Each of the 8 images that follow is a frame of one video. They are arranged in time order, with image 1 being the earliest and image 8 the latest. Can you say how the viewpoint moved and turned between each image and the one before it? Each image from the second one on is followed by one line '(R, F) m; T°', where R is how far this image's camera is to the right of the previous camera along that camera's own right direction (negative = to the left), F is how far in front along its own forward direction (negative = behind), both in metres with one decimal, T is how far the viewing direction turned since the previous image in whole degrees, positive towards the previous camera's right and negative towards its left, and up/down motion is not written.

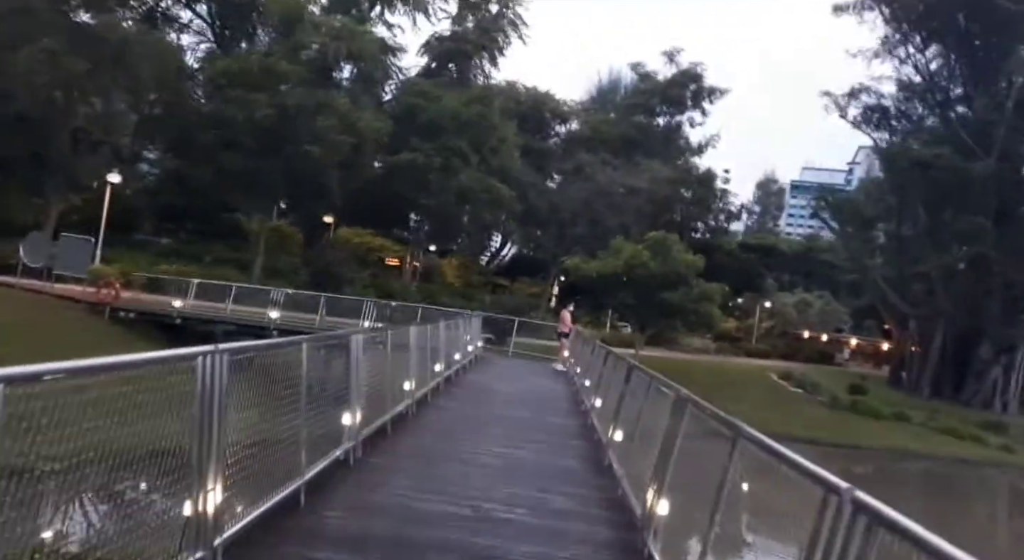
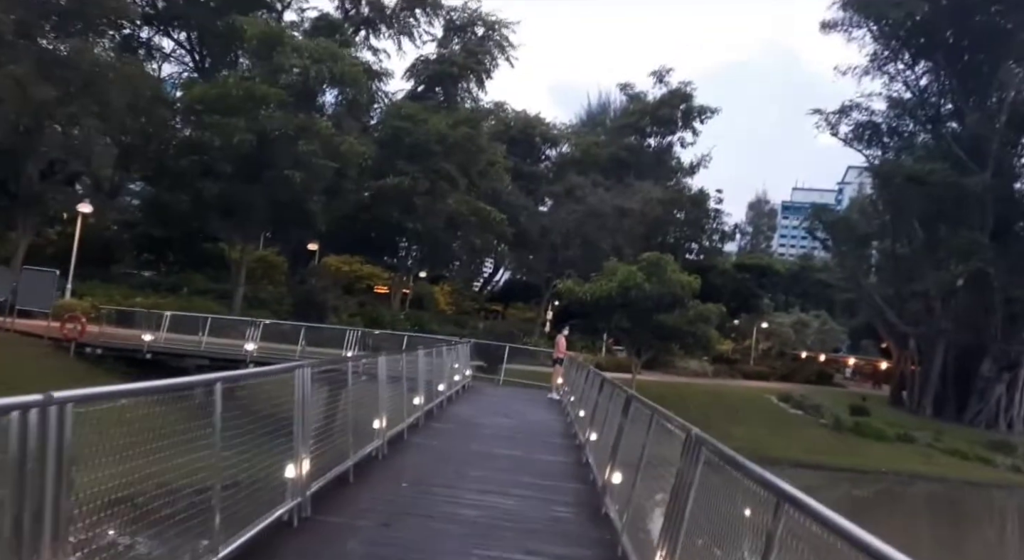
(+0.2, +1.3) m; 0°
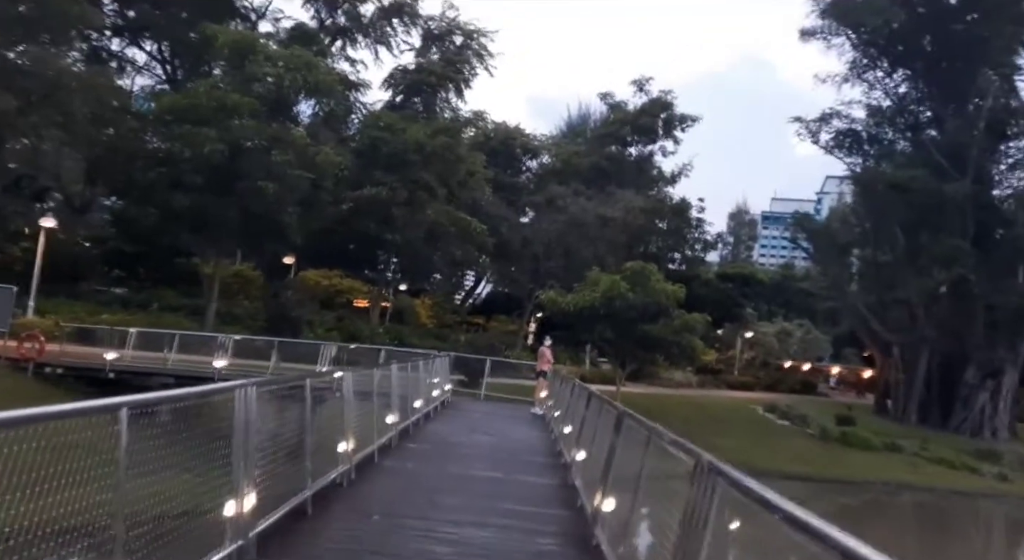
(+0.1, +0.9) m; +1°
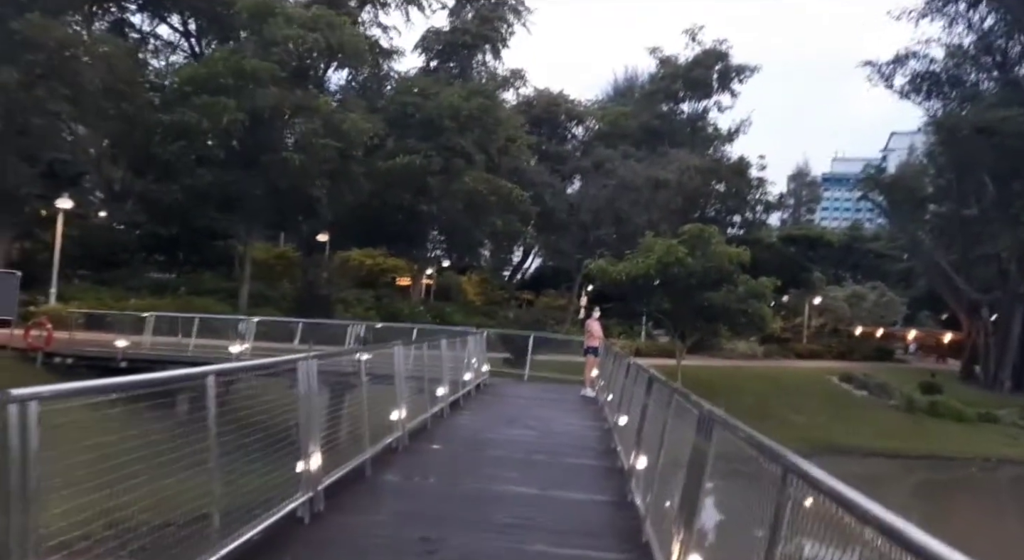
(+0.2, +3.0) m; -4°
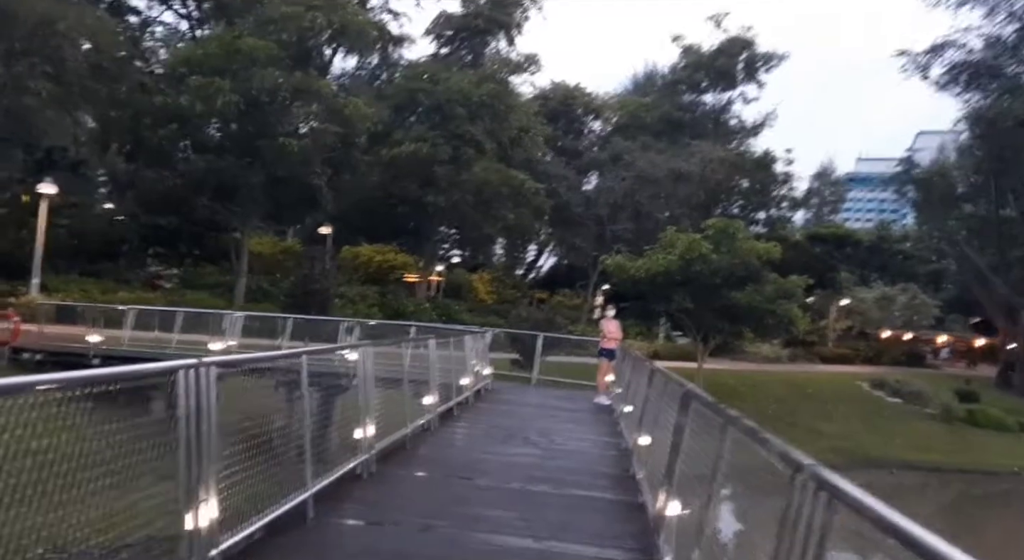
(+0.2, +2.2) m; -1°
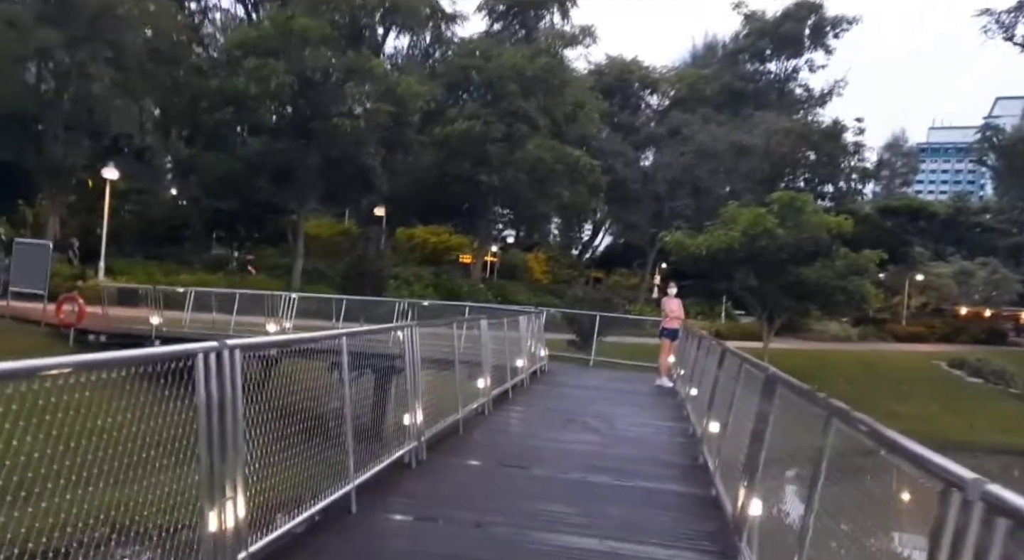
(0.0, +0.6) m; -4°
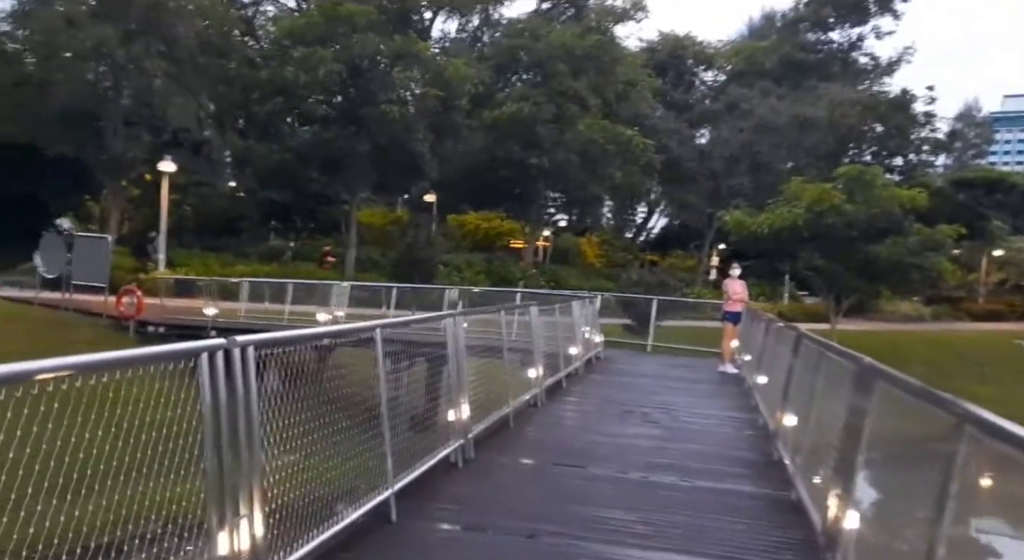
(0.0, +0.6) m; -4°
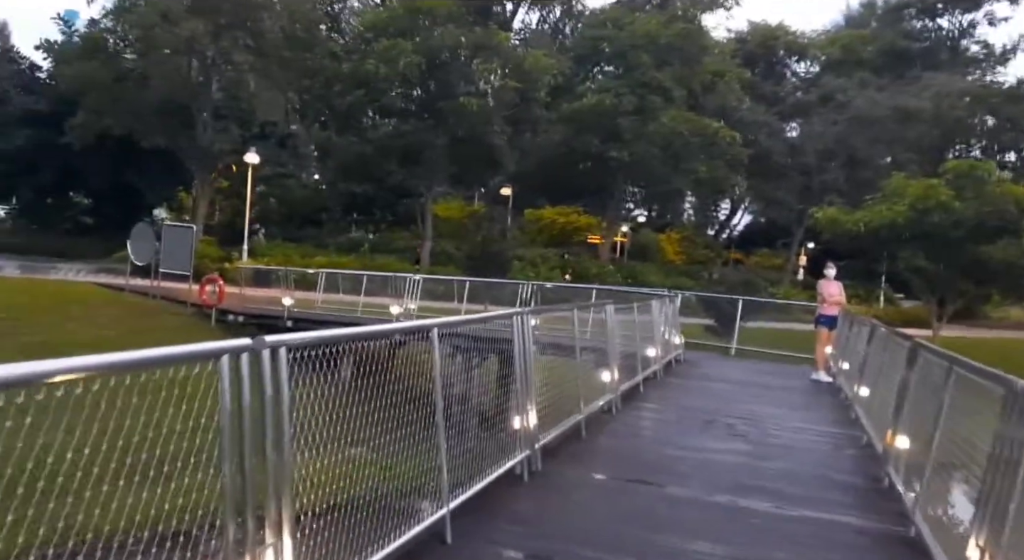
(0.0, +0.7) m; -6°
